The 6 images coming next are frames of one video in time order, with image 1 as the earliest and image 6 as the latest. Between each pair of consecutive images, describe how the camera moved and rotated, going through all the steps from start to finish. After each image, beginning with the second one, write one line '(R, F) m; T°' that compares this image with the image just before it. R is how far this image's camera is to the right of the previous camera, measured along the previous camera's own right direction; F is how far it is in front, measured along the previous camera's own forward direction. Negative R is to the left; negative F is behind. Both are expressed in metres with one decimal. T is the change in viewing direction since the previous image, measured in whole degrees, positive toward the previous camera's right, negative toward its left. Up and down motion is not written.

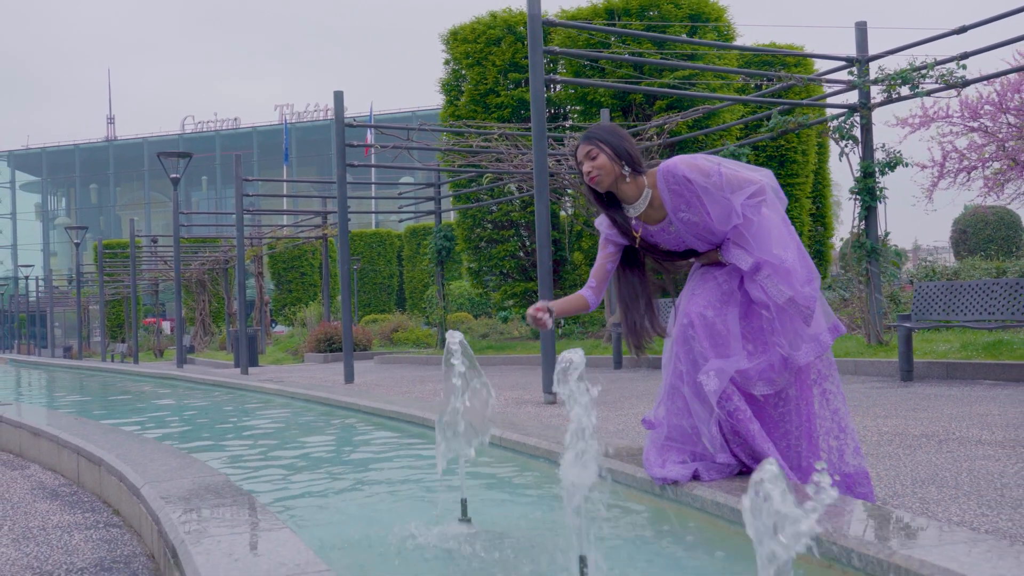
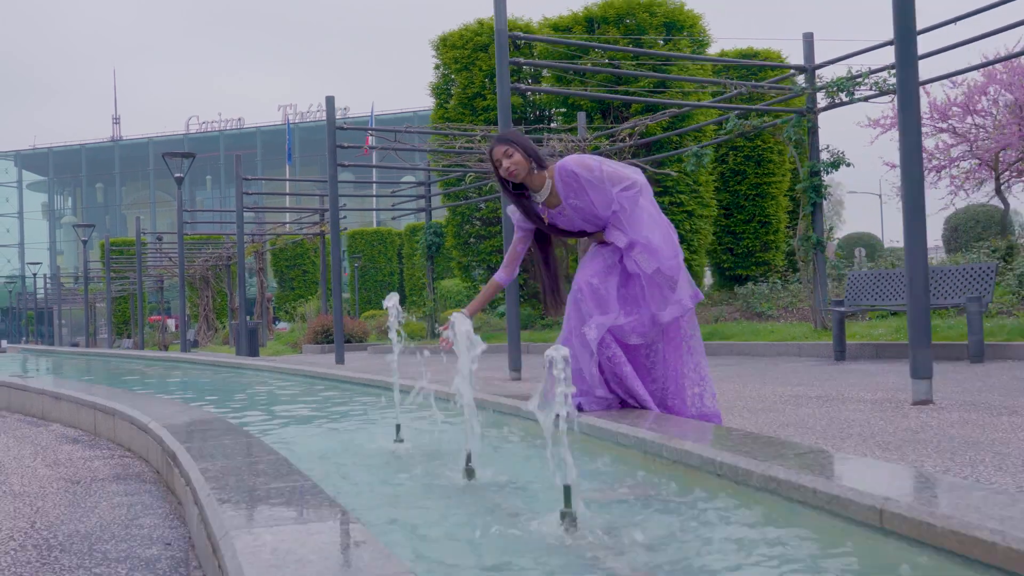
(+0.4, -1.1) m; 0°
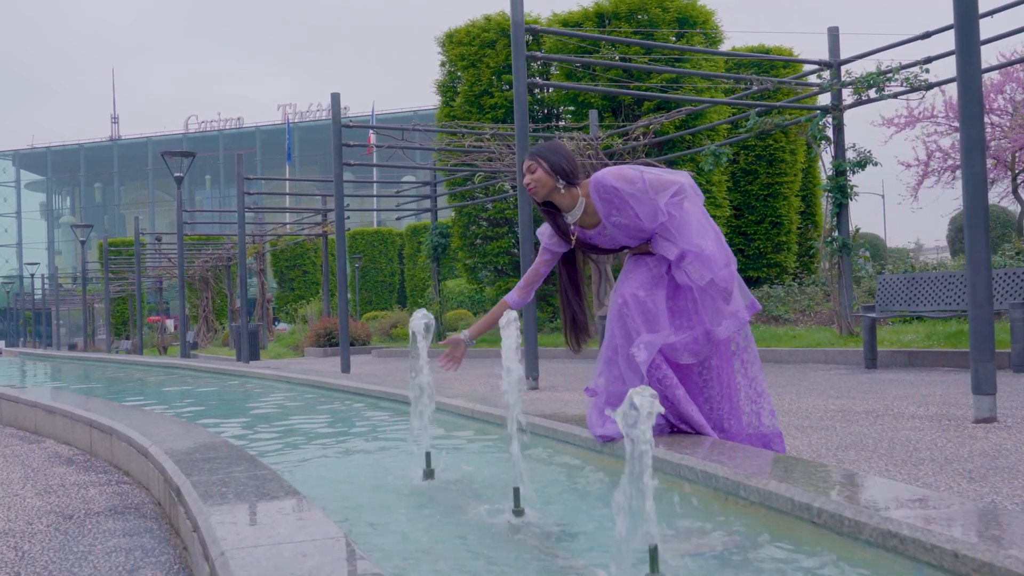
(-0.2, +0.5) m; 0°
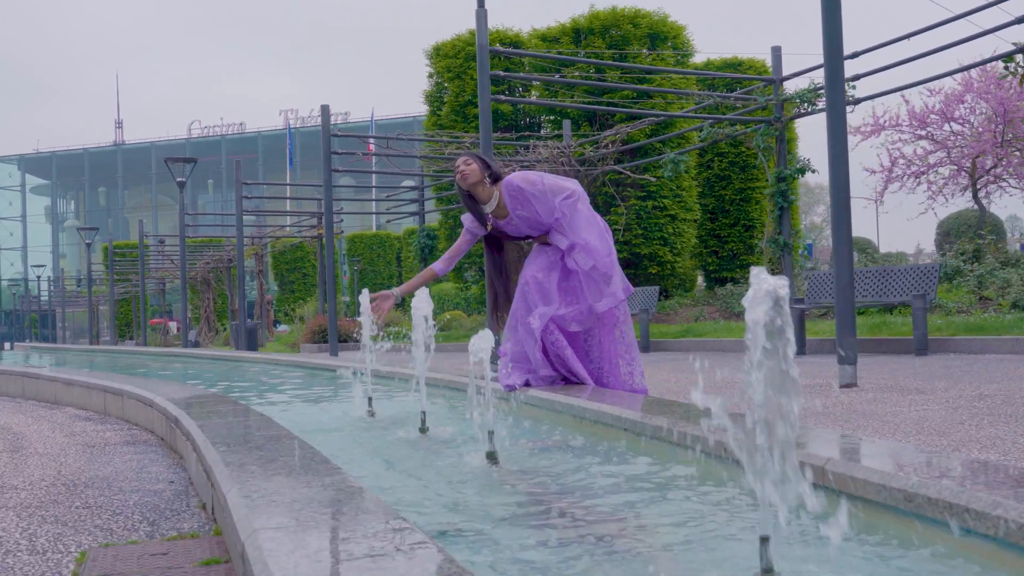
(+0.5, -1.3) m; 0°
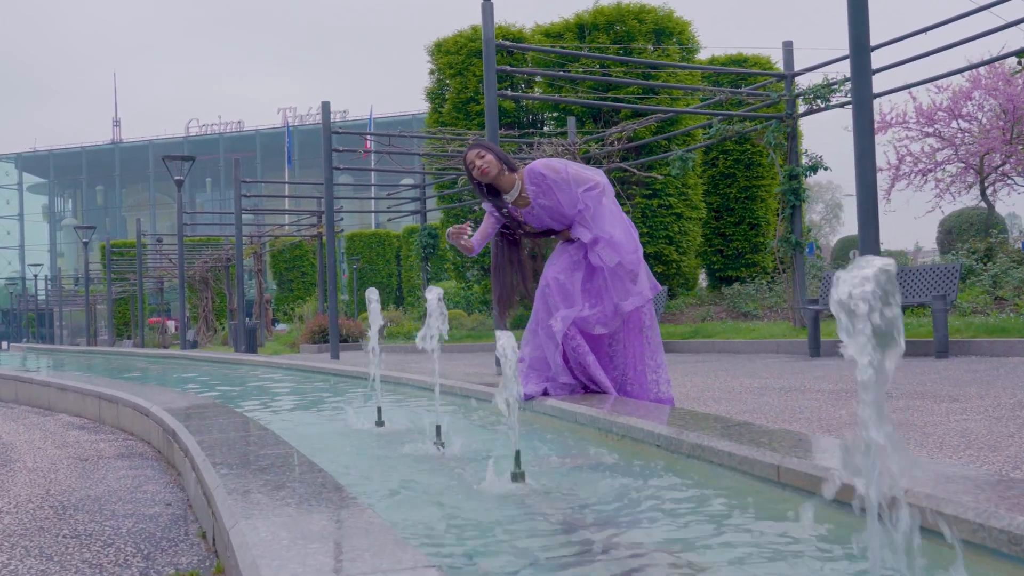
(-0.1, +0.3) m; 0°
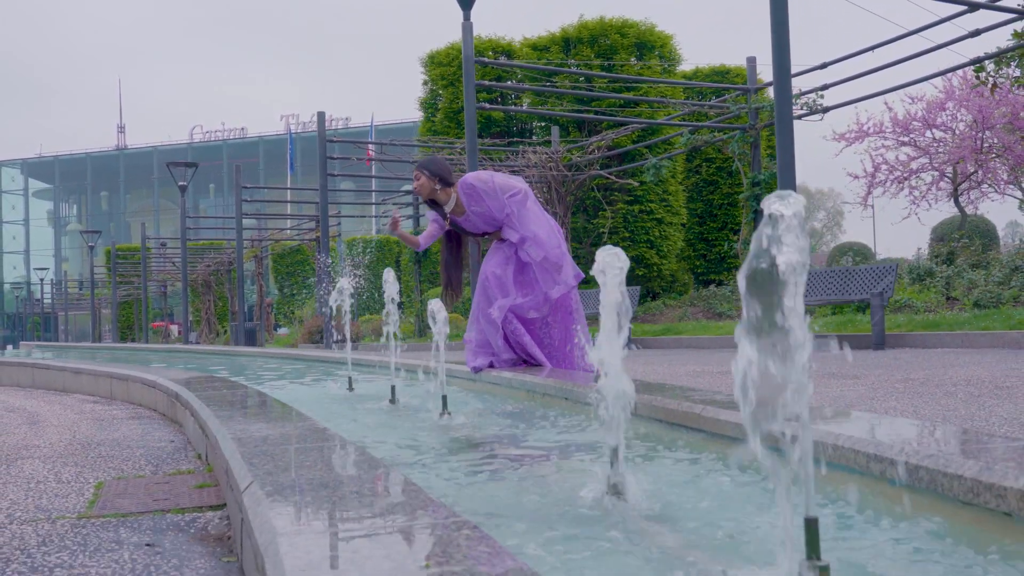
(+0.4, -1.0) m; 0°
